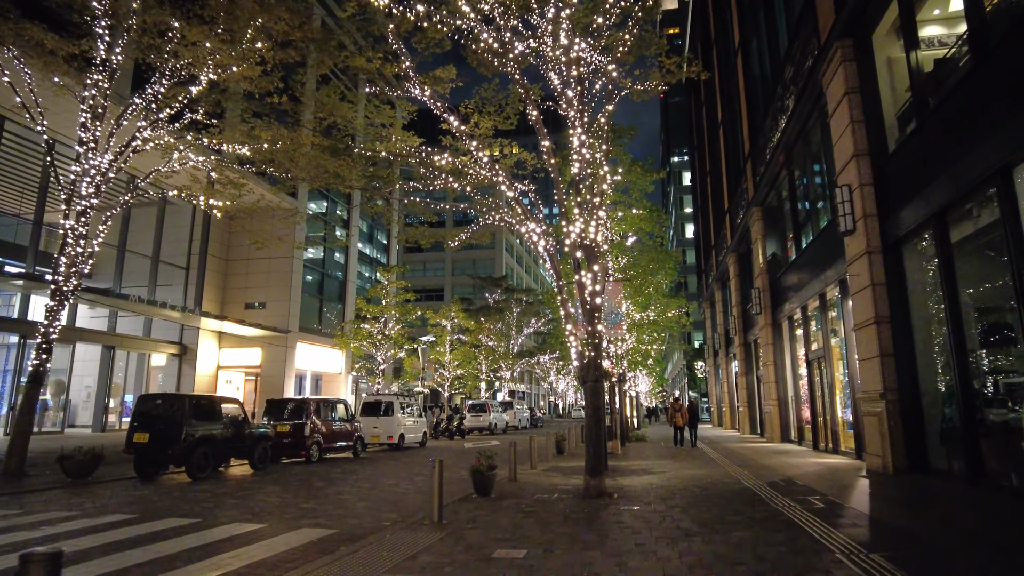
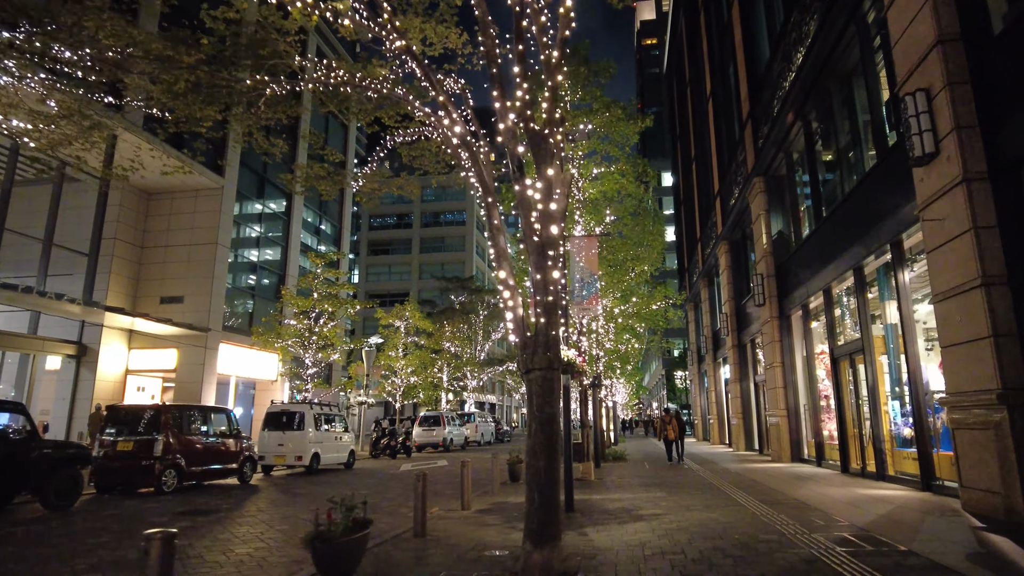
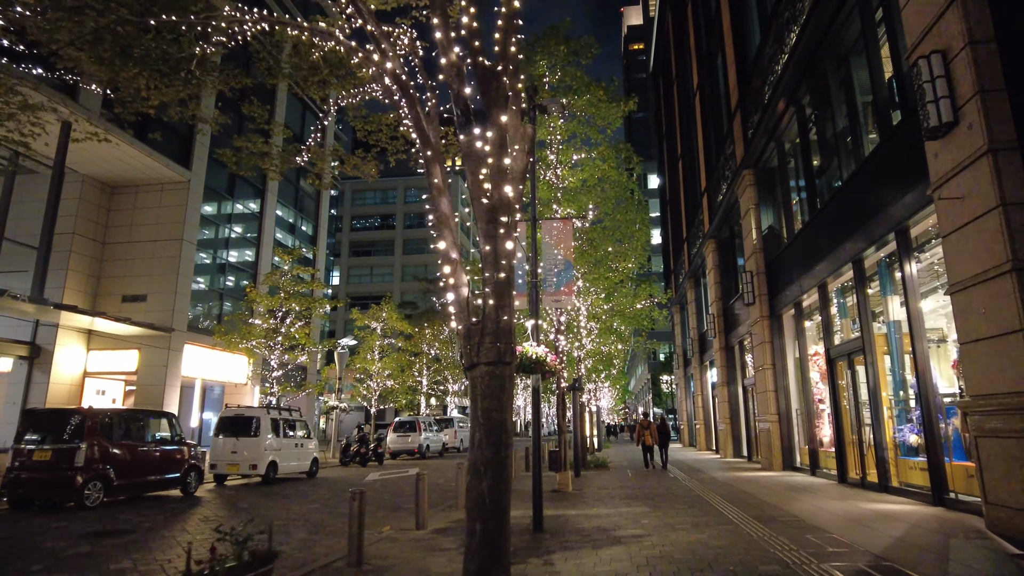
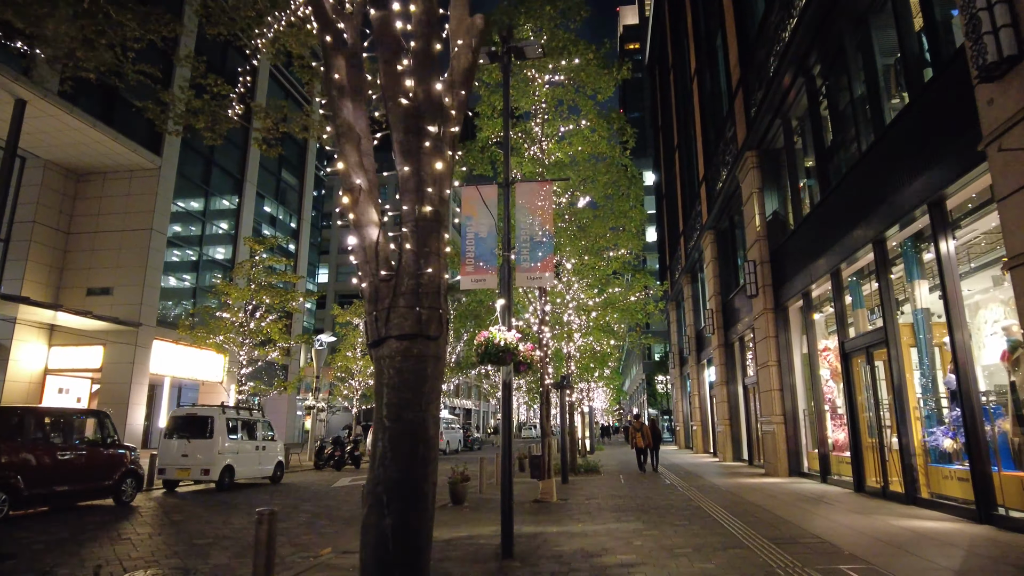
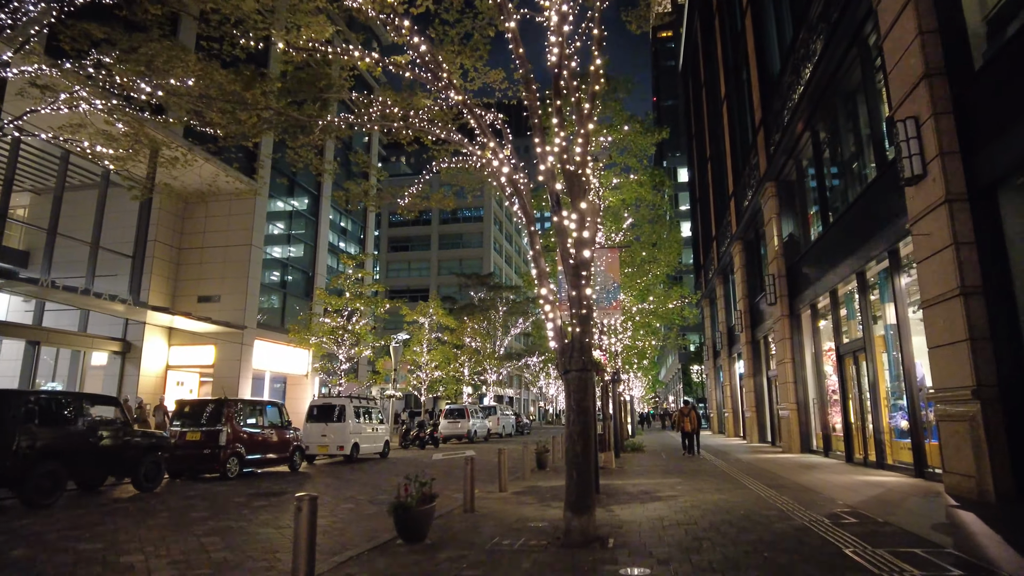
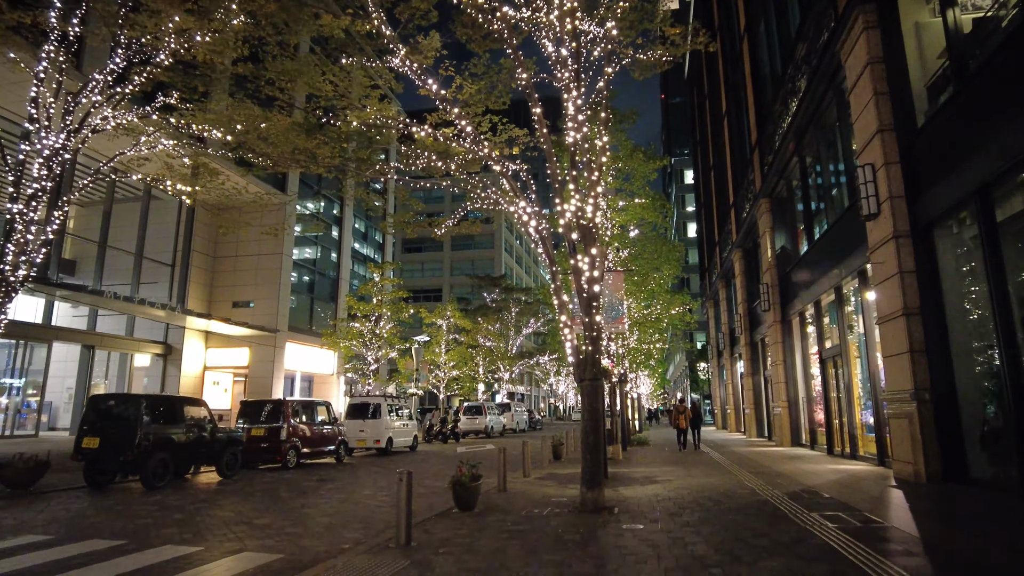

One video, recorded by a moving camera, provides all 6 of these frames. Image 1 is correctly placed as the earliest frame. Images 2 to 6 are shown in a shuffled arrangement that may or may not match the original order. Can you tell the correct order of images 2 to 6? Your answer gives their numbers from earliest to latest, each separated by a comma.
6, 5, 2, 3, 4
